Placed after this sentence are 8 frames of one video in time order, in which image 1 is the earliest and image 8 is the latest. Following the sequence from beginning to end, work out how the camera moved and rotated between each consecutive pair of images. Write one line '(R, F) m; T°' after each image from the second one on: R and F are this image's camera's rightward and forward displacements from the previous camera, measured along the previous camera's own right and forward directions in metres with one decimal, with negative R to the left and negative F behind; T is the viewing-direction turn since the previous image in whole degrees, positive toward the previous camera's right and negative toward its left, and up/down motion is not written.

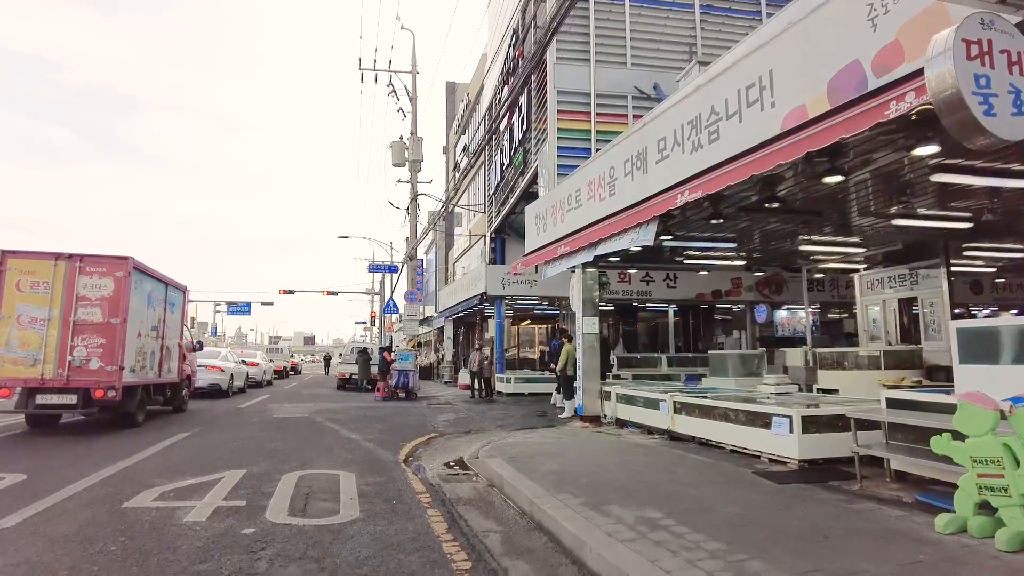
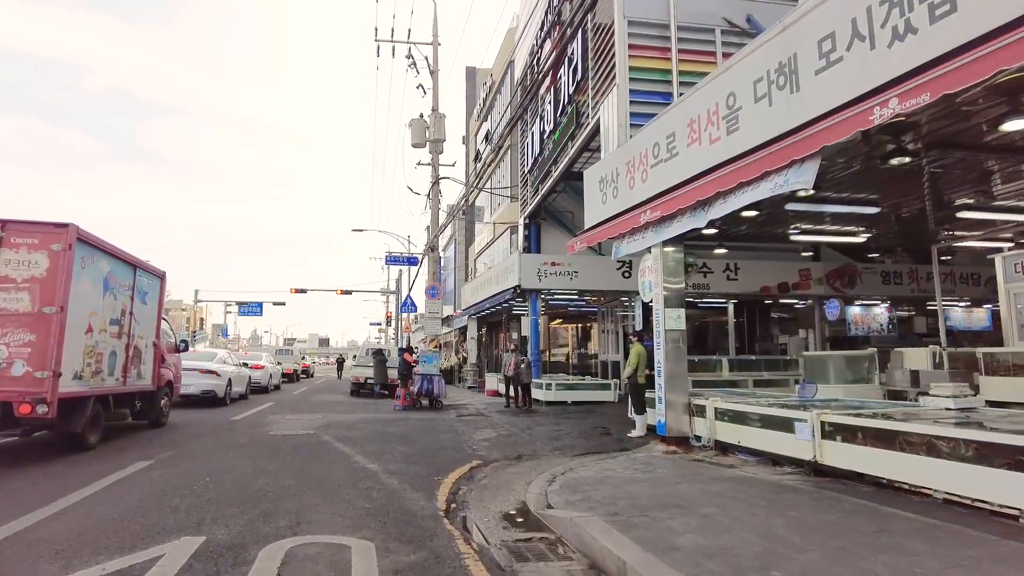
(-0.7, +2.7) m; -1°
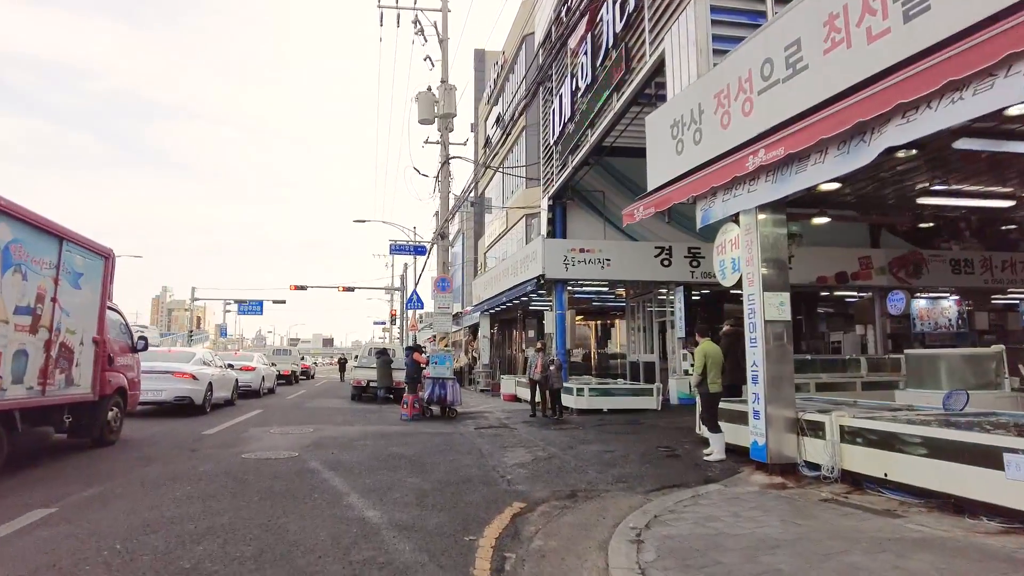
(-0.5, +2.3) m; 0°
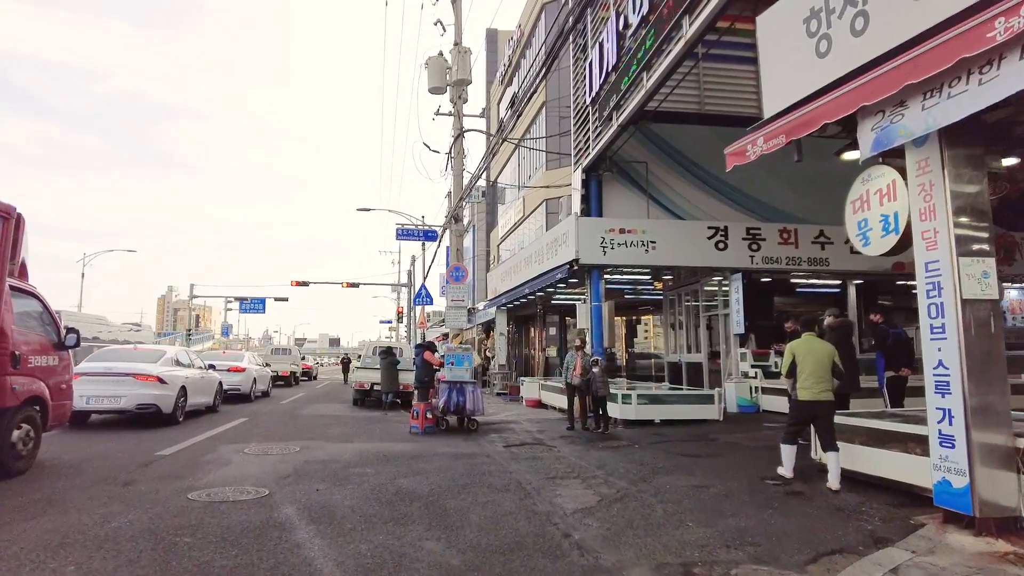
(-0.4, +2.4) m; -1°
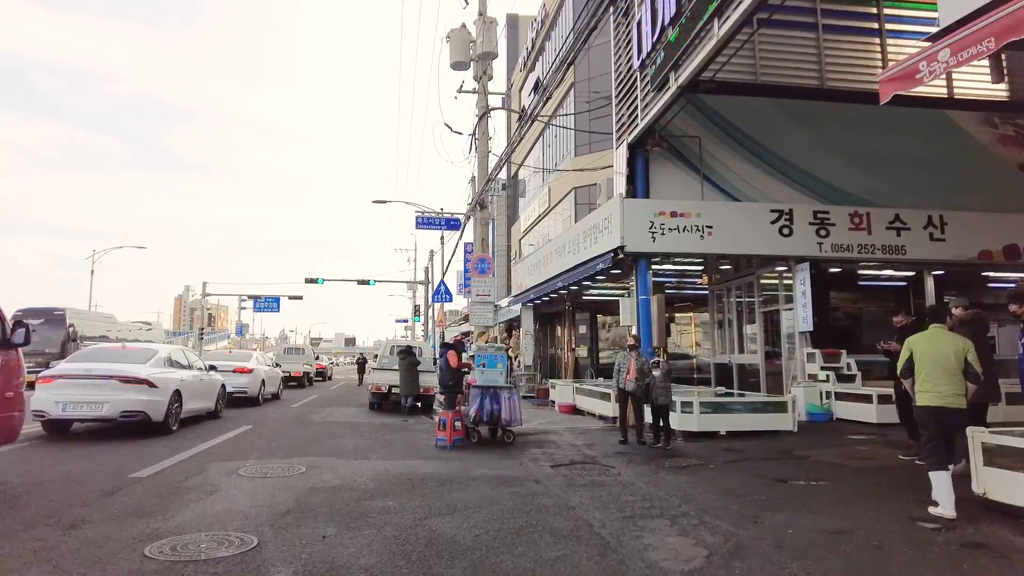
(-0.4, +1.6) m; -1°
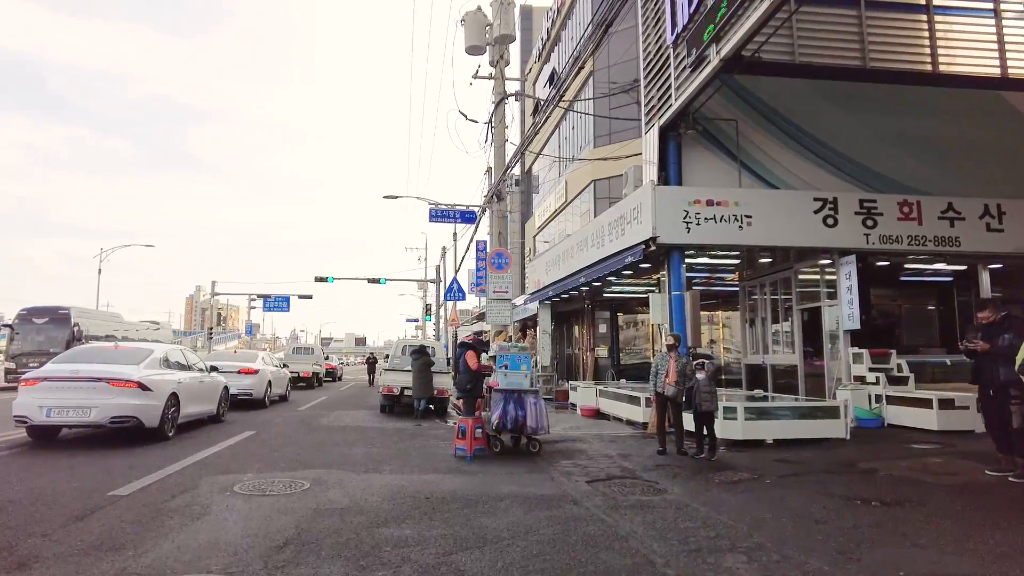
(-0.2, +0.9) m; -1°
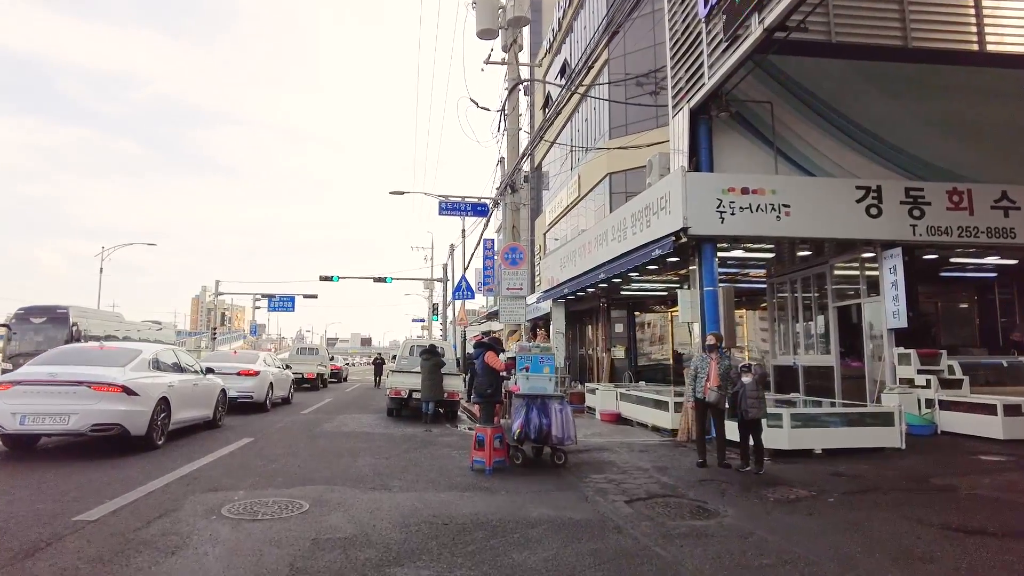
(-0.2, +0.8) m; 0°
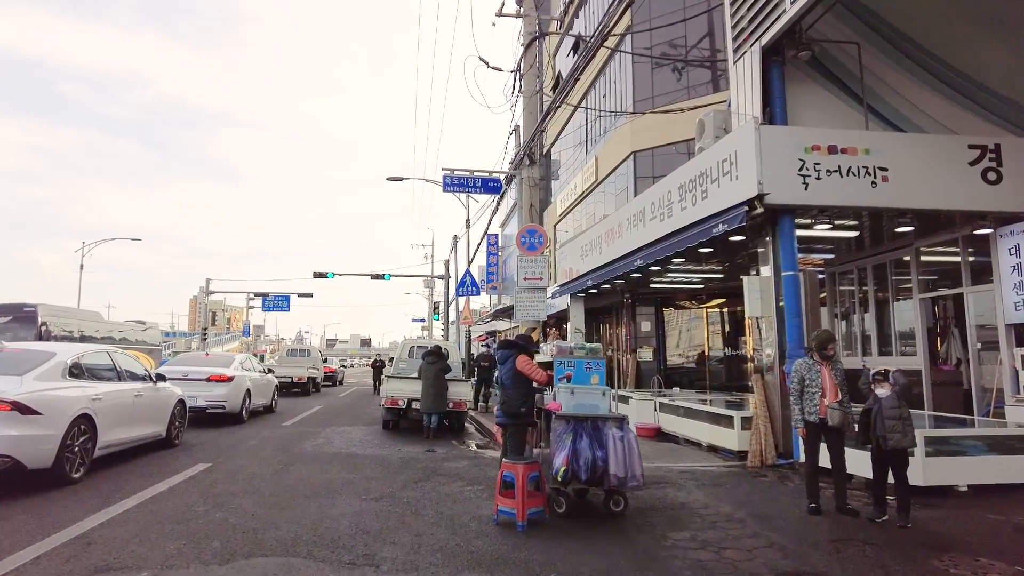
(-0.3, +2.2) m; 0°
